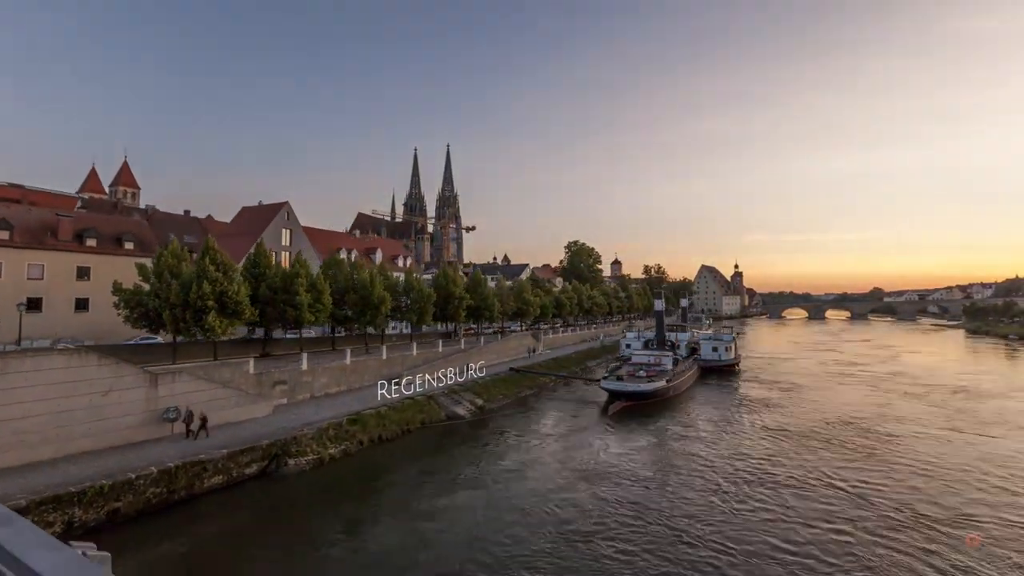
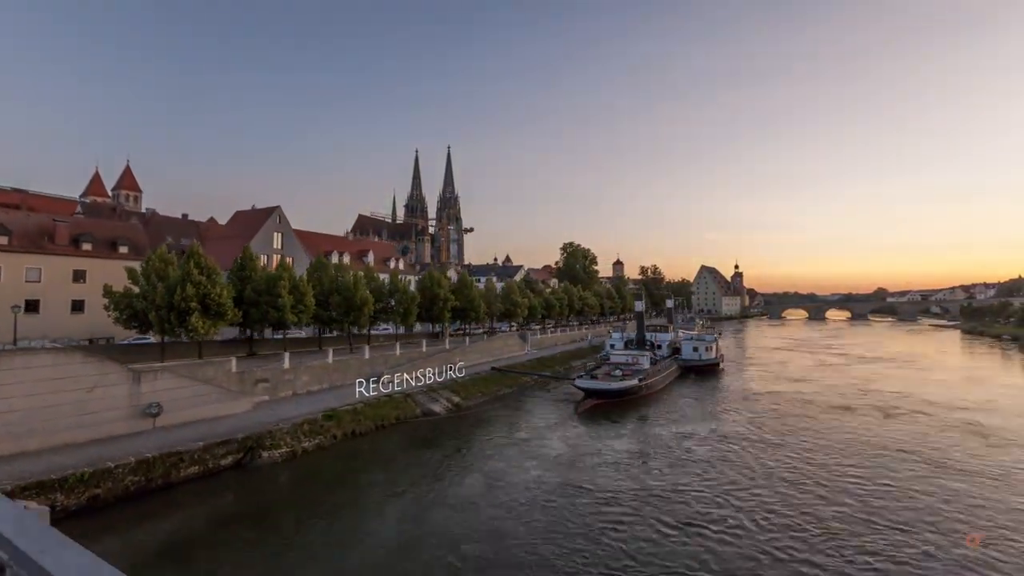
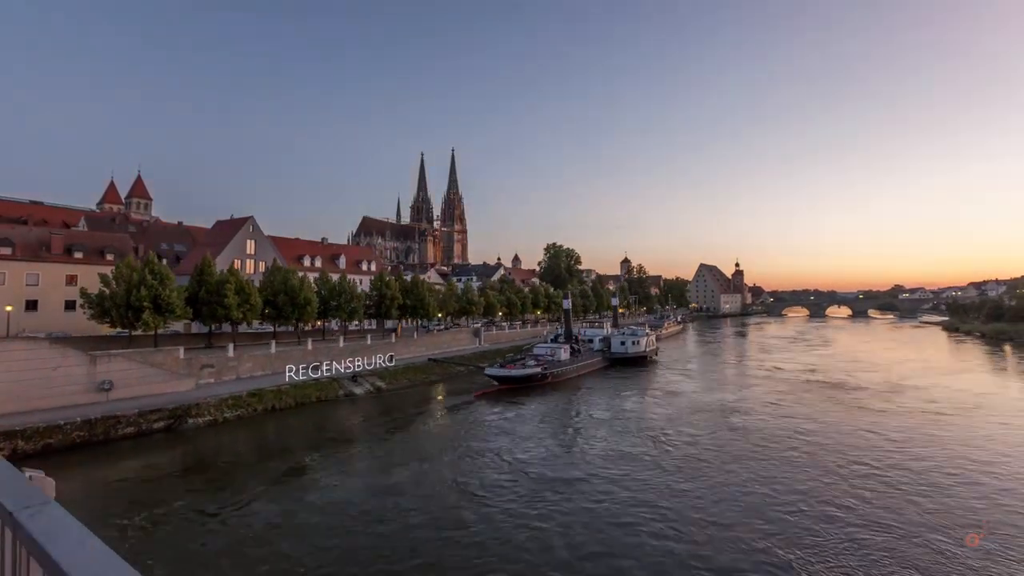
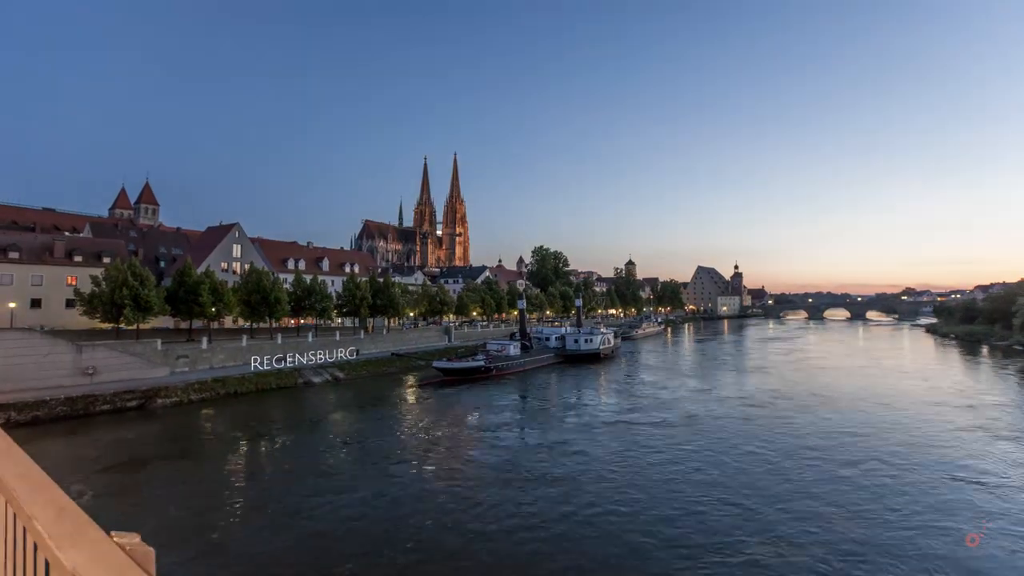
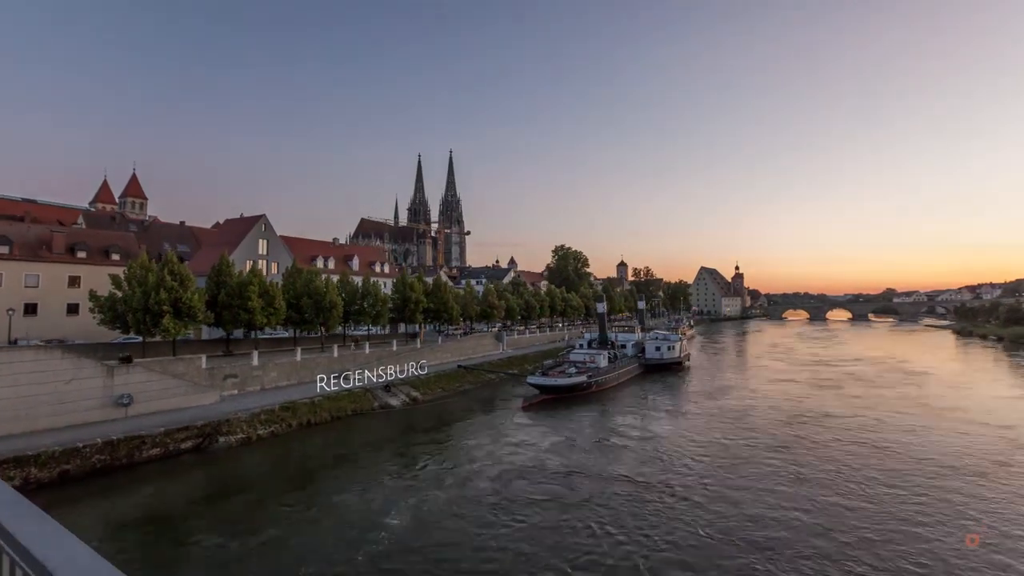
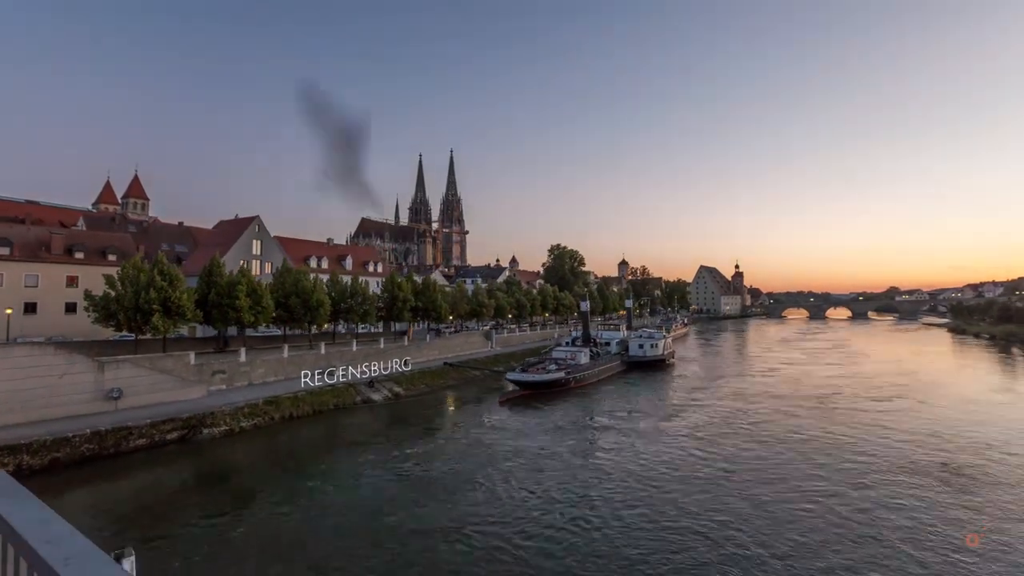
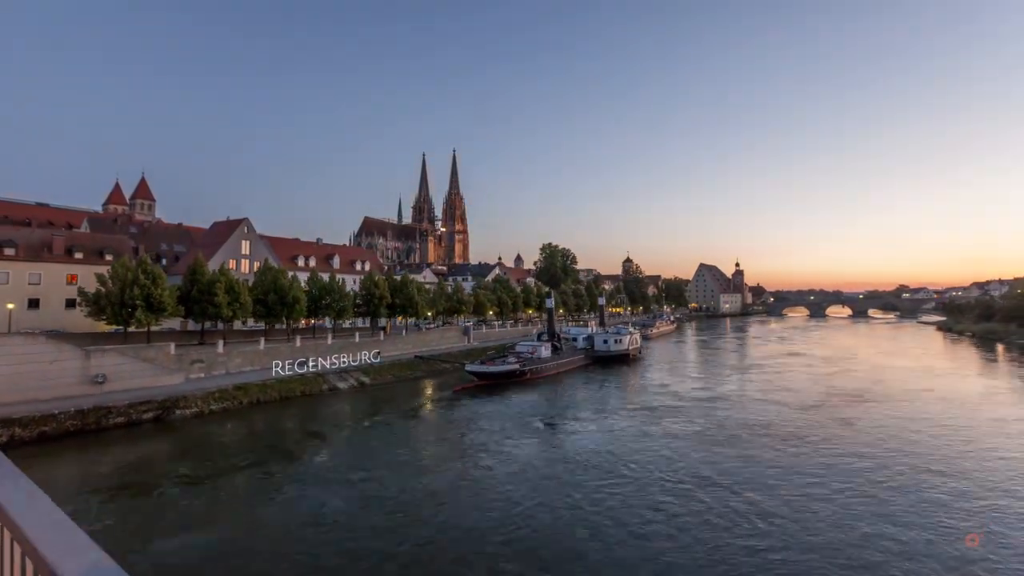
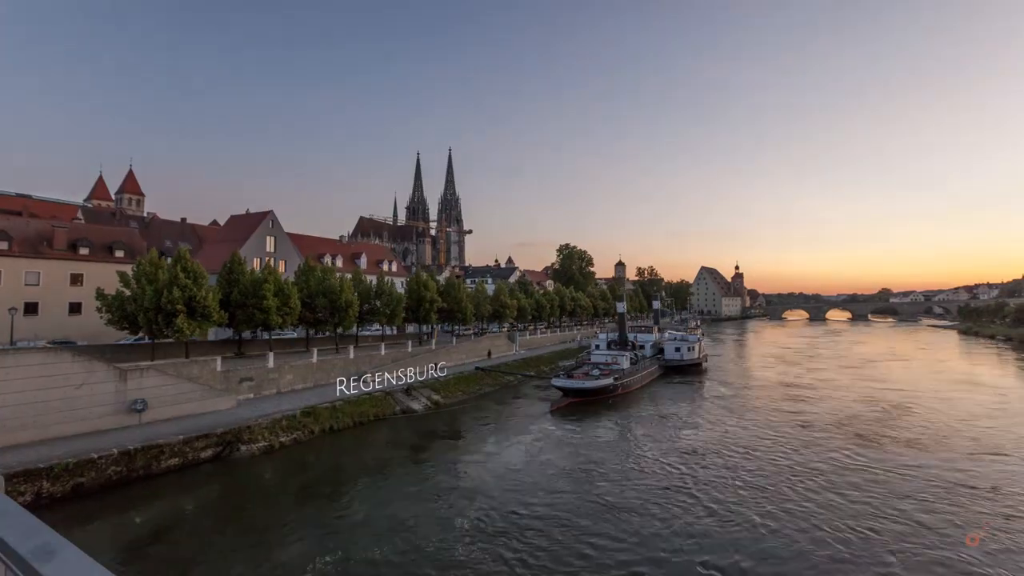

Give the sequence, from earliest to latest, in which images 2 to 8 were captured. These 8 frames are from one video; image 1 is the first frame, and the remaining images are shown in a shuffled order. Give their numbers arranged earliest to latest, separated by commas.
2, 8, 5, 6, 3, 7, 4
